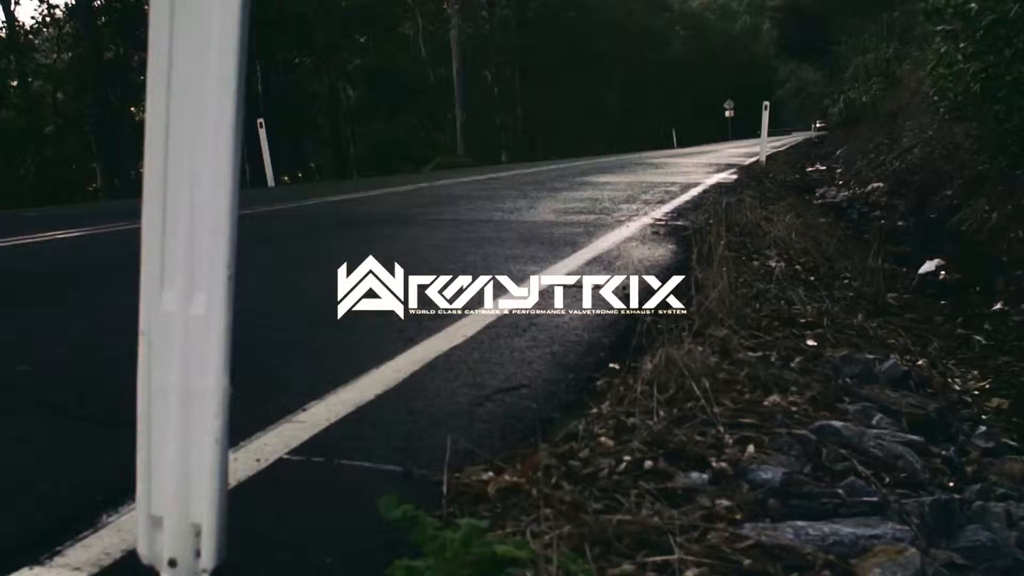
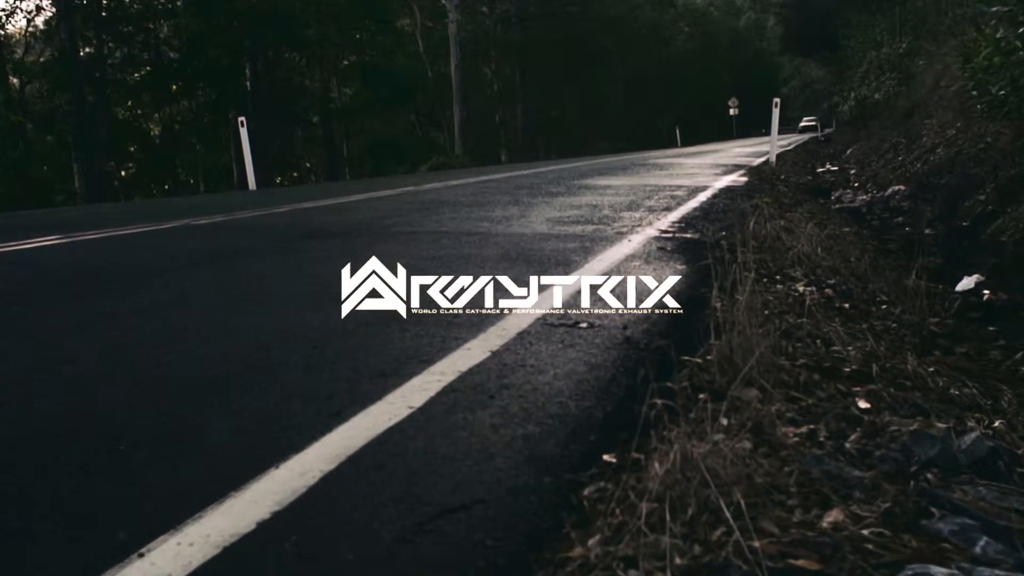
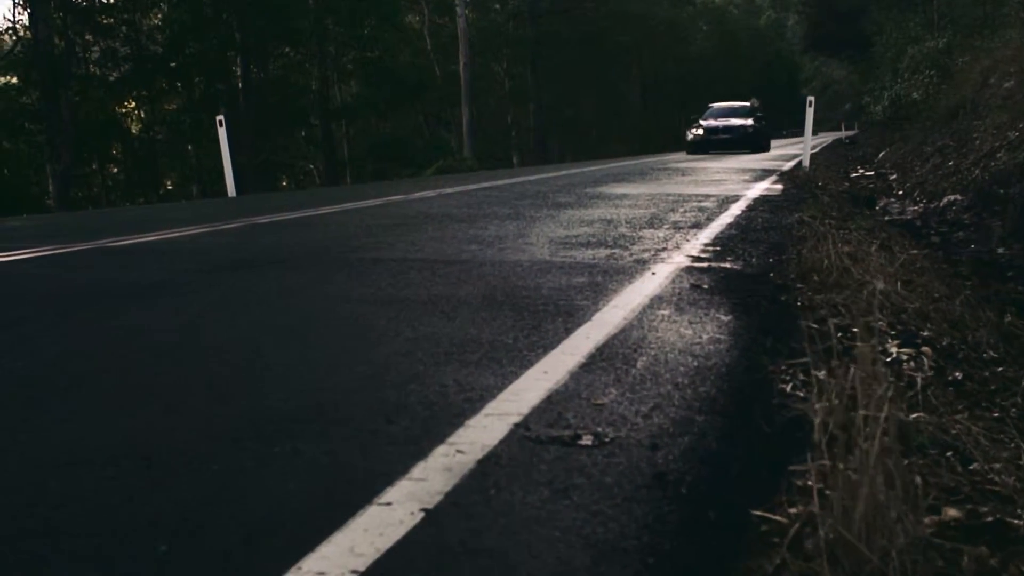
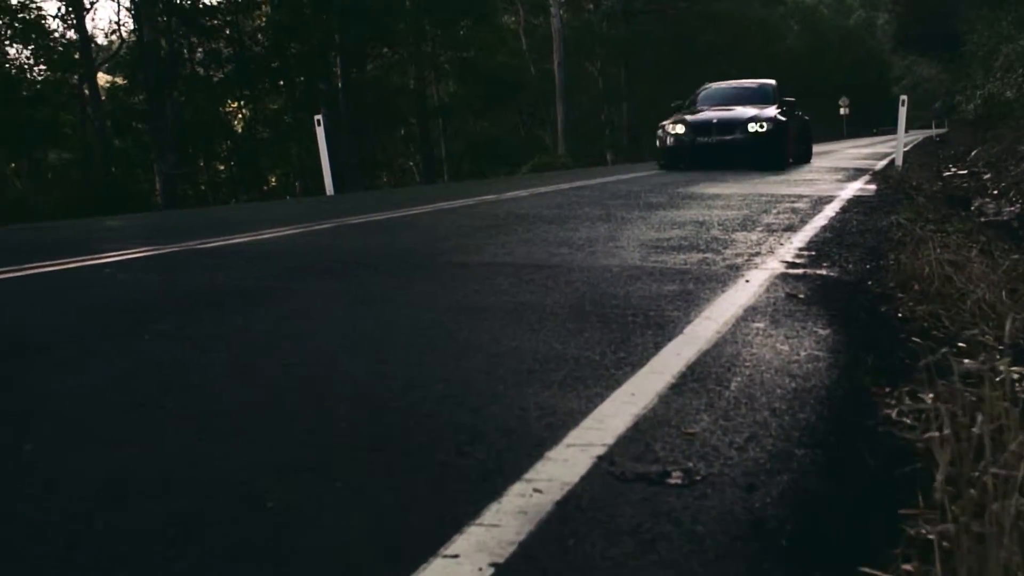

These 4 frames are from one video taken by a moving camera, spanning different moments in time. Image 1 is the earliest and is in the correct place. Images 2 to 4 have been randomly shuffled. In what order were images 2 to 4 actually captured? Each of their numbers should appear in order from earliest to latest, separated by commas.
2, 3, 4
